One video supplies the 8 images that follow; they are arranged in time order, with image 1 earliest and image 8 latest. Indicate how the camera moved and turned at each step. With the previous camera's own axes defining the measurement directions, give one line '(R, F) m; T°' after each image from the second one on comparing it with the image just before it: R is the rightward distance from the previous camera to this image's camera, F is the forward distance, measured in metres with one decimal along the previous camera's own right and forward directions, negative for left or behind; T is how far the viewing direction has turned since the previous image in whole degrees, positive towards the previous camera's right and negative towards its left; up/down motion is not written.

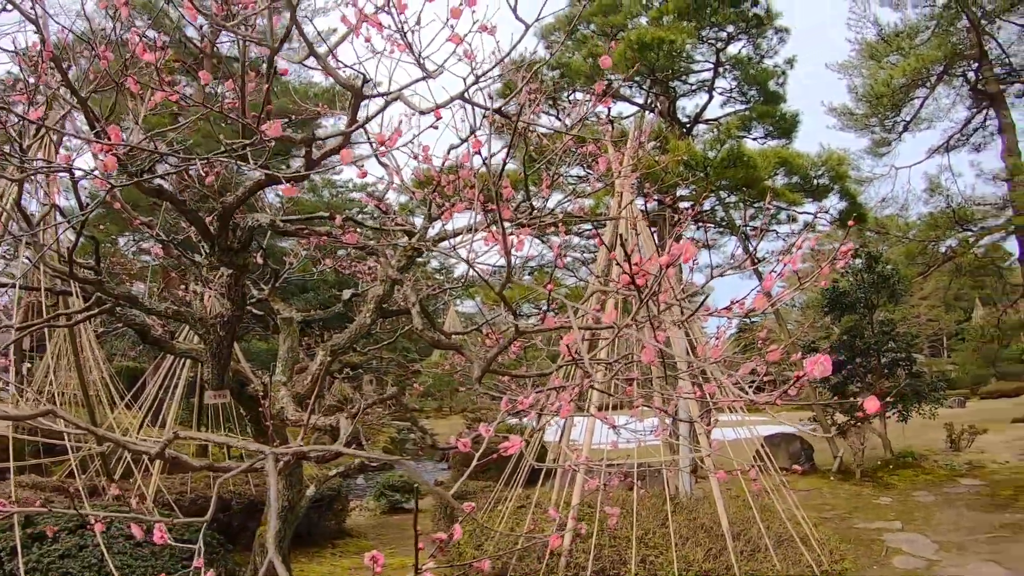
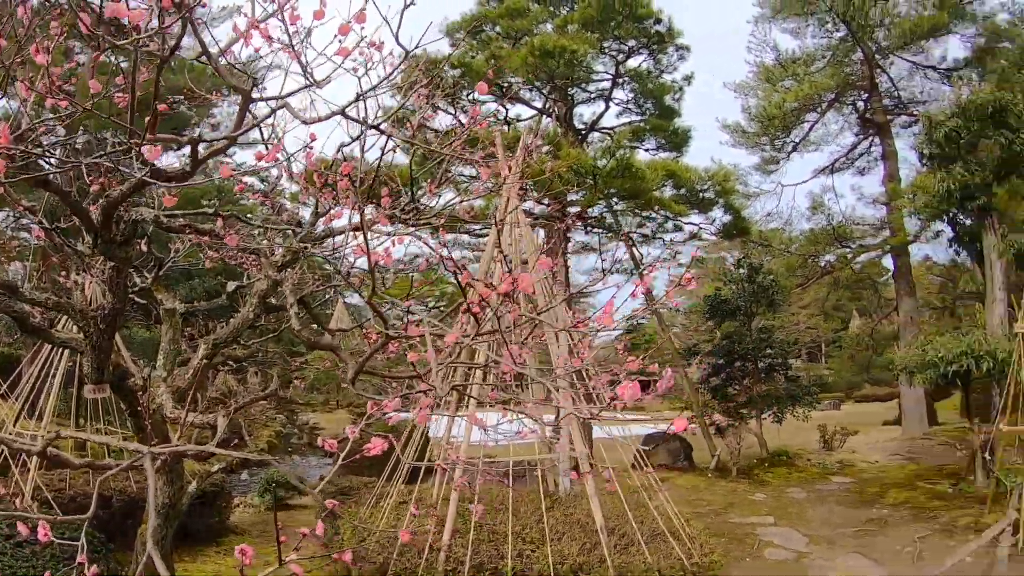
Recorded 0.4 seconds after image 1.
(+0.1, -0.1) m; +6°
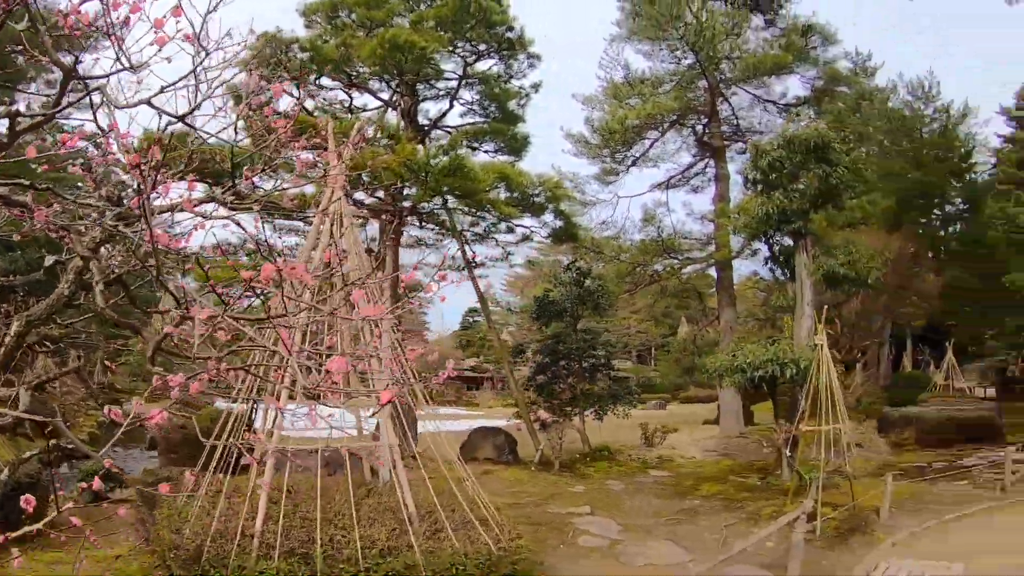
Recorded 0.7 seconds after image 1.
(+0.2, -0.1) m; +9°
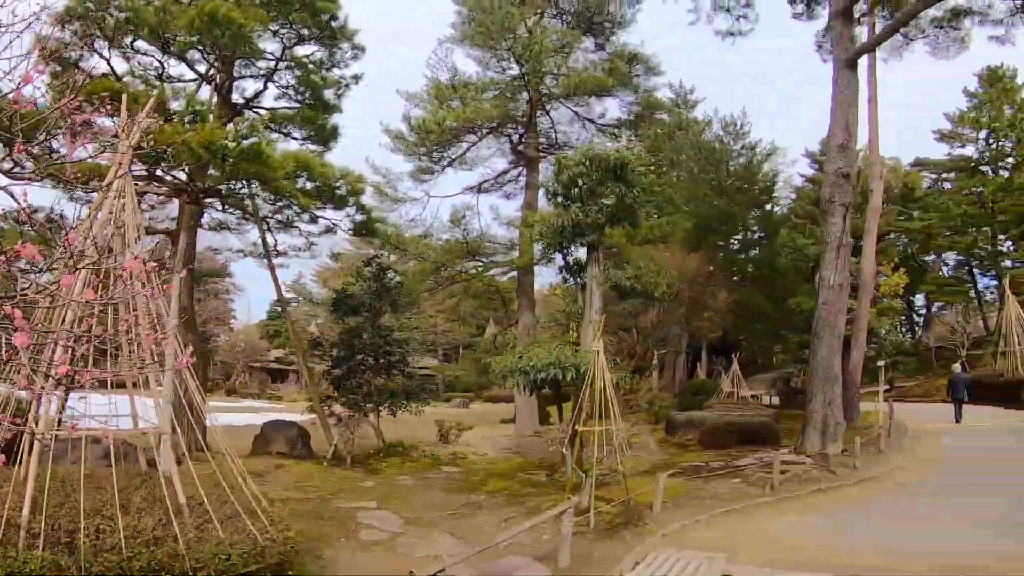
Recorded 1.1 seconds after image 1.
(+0.2, -0.1) m; +11°
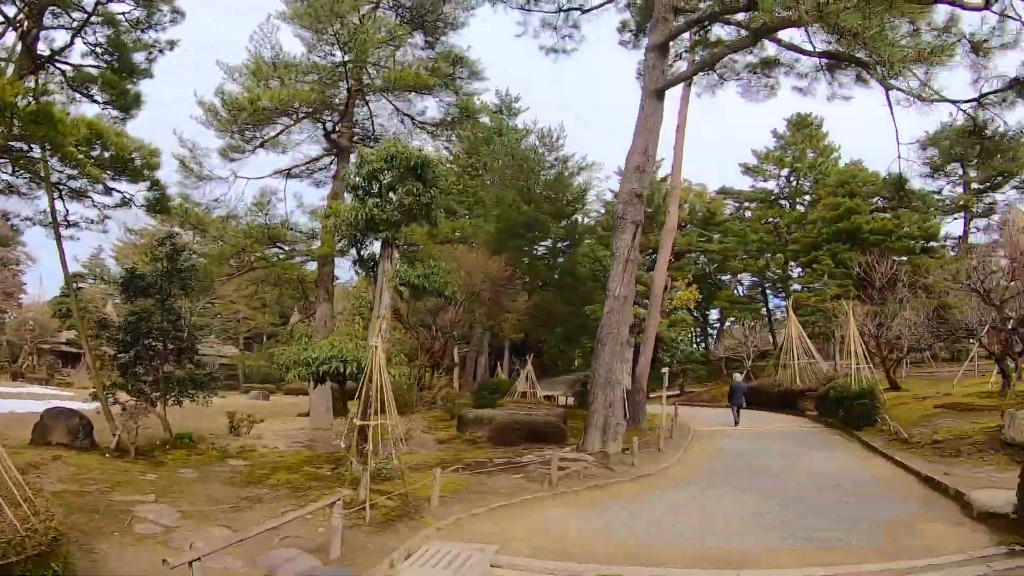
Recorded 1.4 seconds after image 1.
(+0.2, -0.2) m; +11°
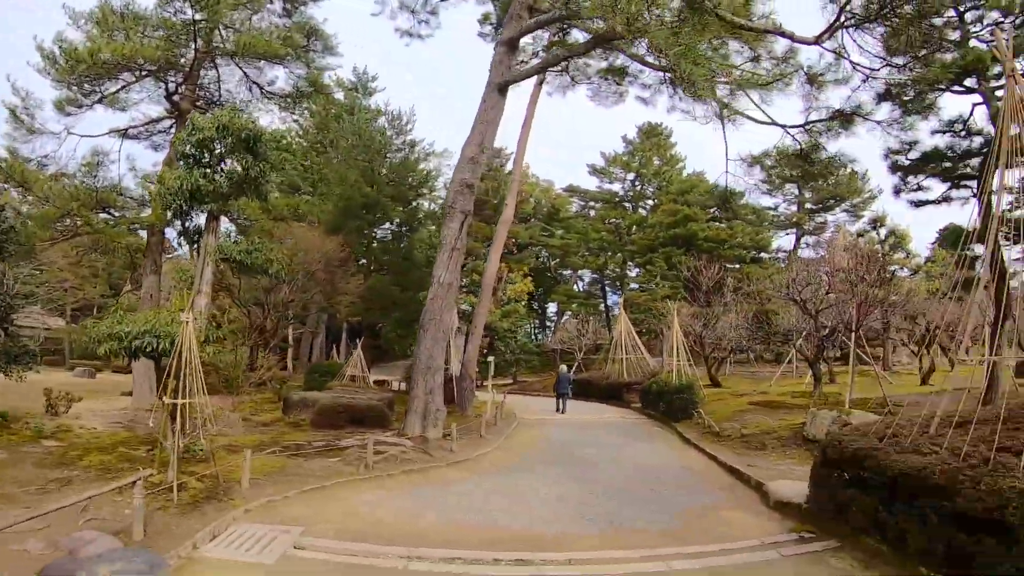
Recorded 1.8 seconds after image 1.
(+0.2, +0.1) m; +9°
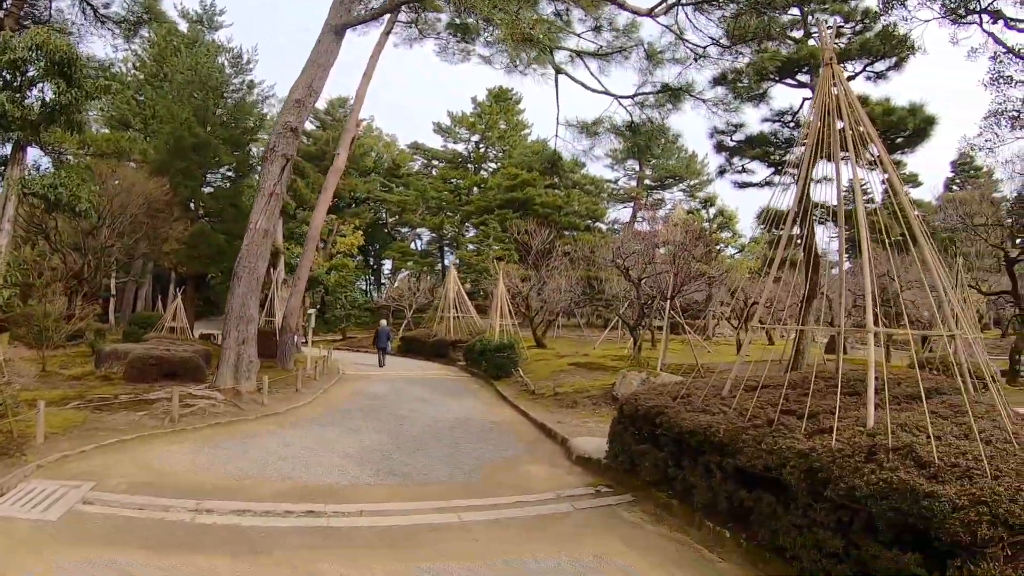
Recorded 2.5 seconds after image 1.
(+0.2, +0.1) m; +10°
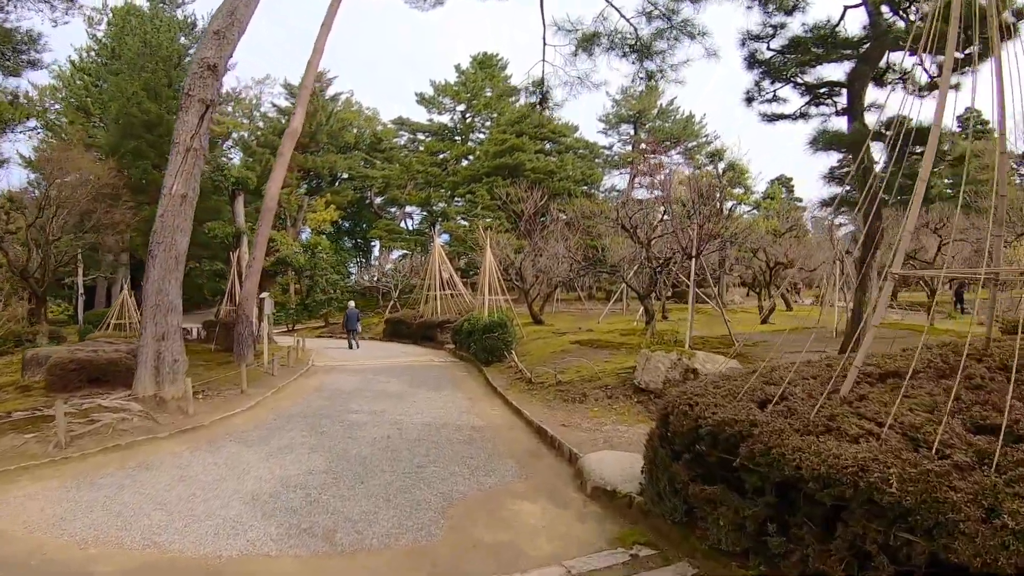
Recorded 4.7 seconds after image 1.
(+0.1, +1.7) m; 0°
